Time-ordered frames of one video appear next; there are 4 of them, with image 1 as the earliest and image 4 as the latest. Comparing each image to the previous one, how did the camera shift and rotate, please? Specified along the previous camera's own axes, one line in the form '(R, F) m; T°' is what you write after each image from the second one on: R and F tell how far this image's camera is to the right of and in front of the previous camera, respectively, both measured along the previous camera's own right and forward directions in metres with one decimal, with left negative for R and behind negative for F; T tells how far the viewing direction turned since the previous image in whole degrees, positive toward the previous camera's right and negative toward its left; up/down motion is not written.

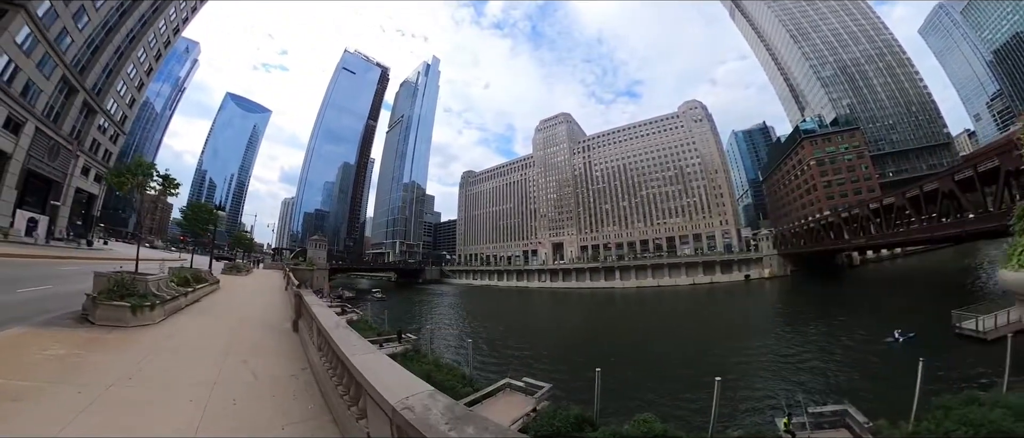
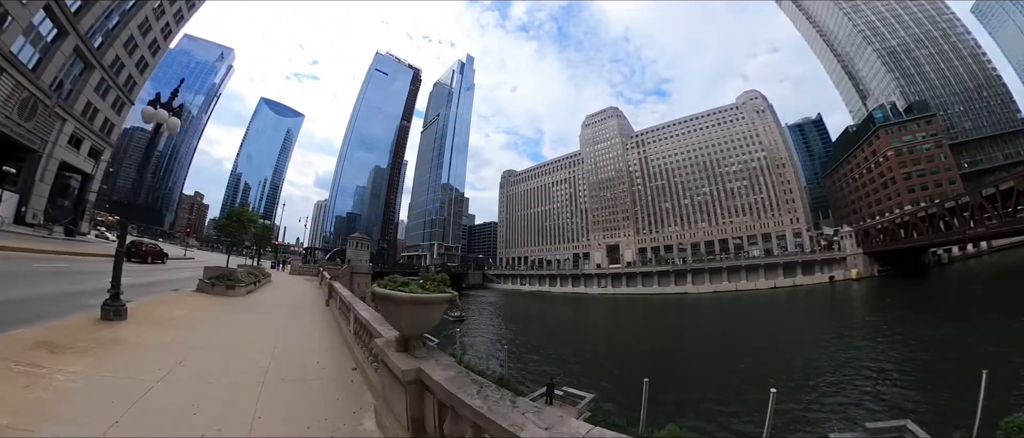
(-3.0, +2.6) m; -3°
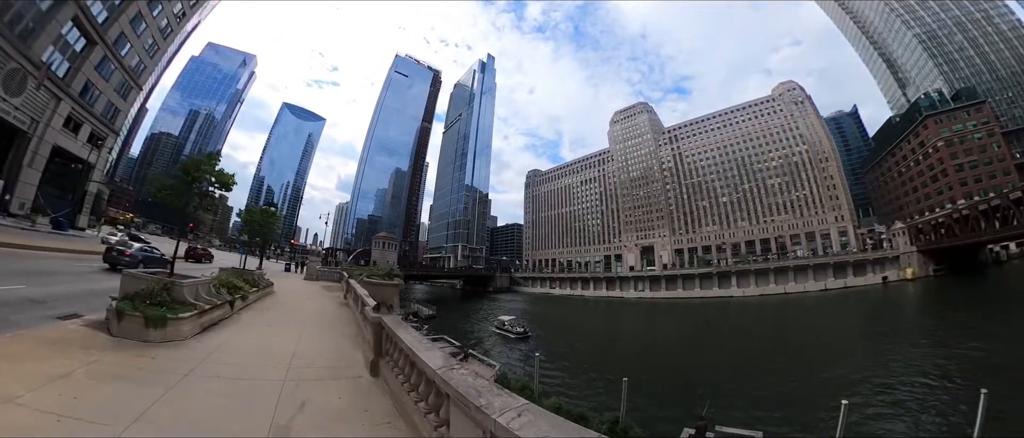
(-1.4, +1.1) m; -2°
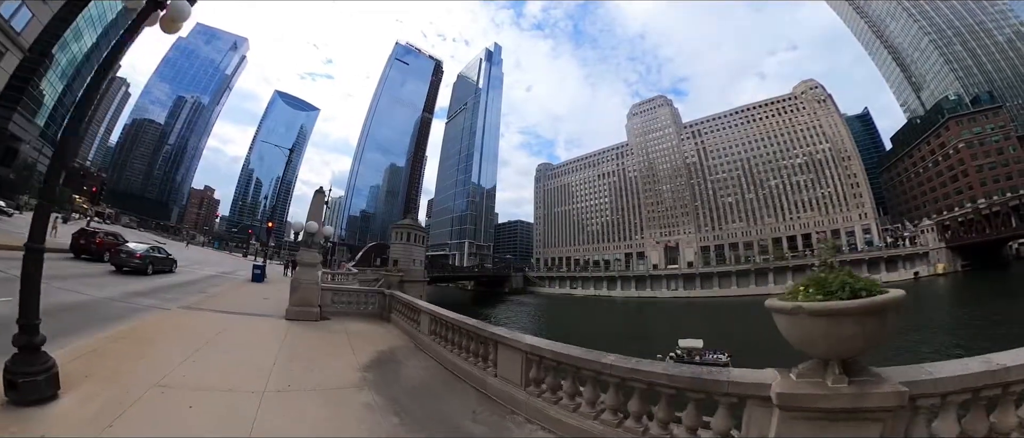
(-2.0, +2.3) m; +2°
